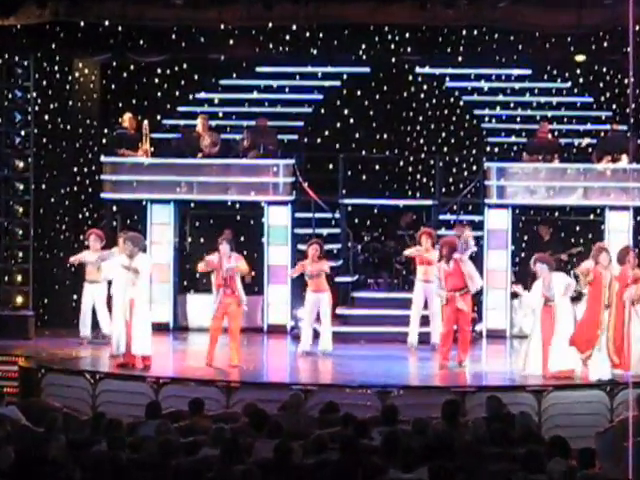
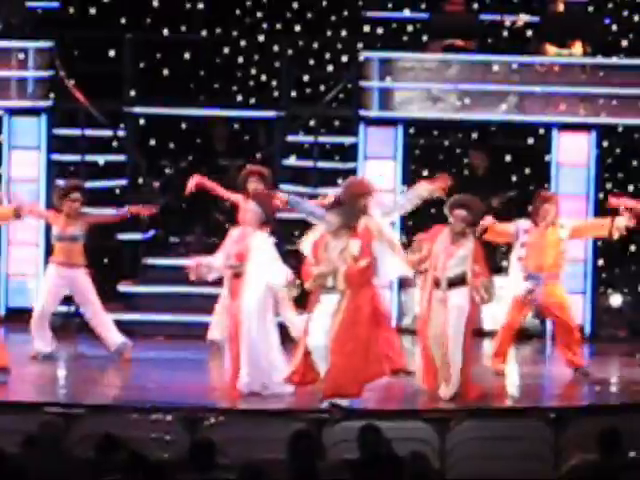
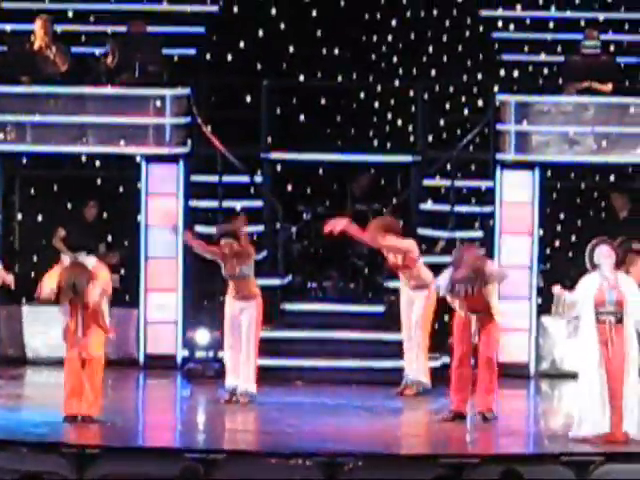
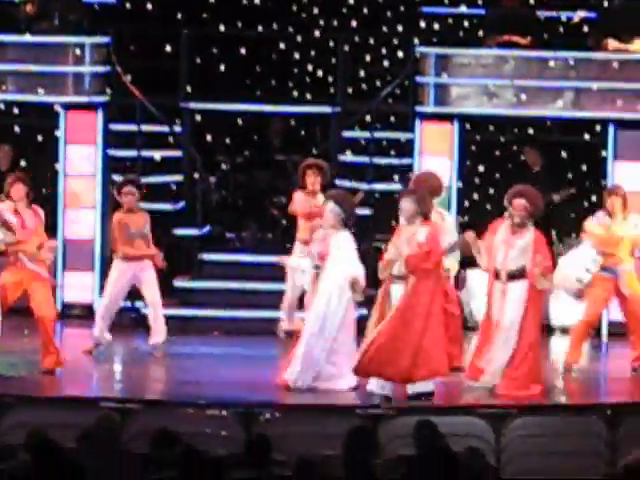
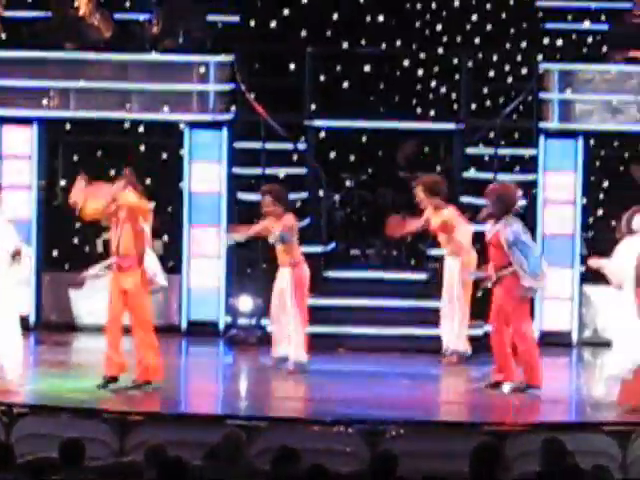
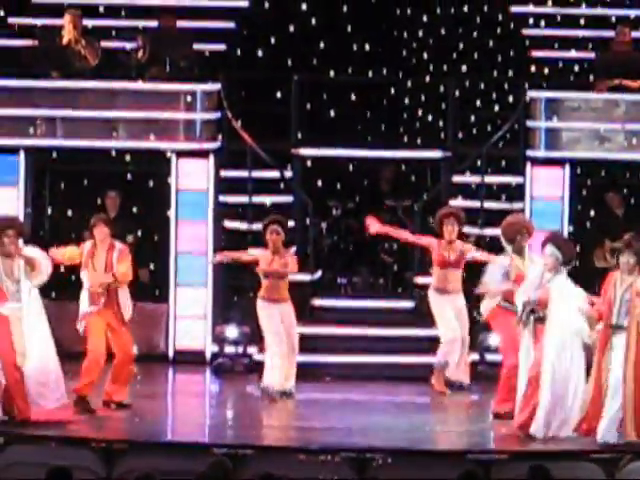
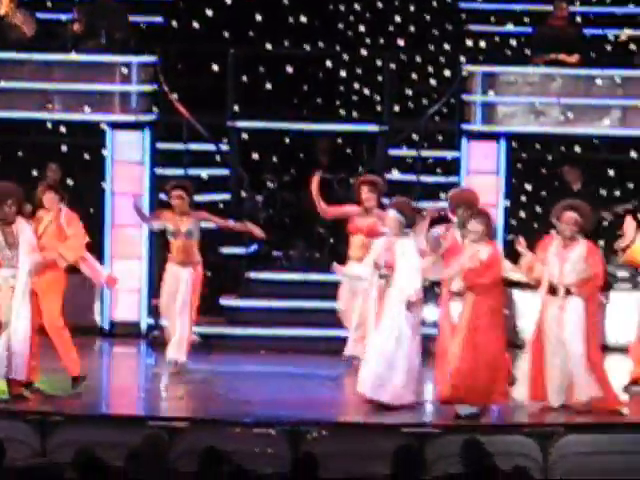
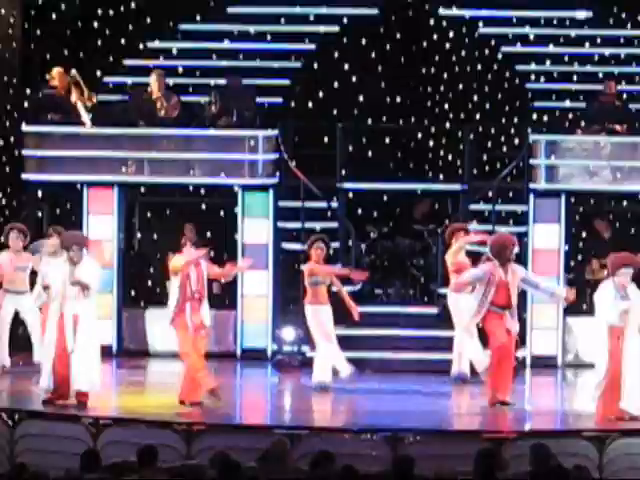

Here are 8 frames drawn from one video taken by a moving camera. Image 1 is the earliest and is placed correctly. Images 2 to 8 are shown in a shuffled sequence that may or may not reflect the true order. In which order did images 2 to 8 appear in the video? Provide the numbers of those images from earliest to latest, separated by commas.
8, 5, 3, 6, 7, 4, 2
